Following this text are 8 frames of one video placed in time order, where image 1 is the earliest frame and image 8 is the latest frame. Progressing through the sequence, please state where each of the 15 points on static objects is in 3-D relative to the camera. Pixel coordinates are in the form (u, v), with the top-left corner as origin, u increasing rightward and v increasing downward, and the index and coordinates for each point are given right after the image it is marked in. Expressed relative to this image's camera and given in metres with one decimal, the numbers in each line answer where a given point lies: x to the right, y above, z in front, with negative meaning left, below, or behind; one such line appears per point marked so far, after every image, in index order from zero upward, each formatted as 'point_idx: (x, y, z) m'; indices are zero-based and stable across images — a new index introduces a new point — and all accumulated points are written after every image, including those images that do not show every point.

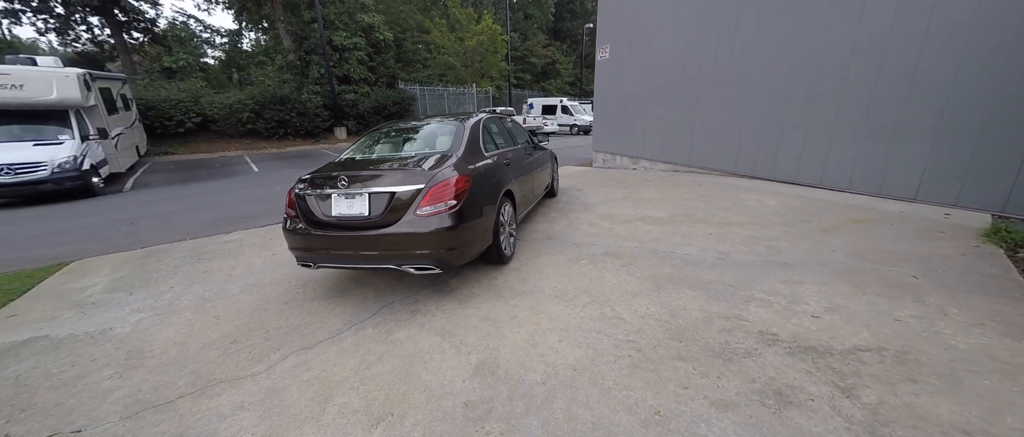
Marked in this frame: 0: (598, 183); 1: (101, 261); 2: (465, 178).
0: (+1.6, +0.7, +7.0) m
1: (-5.6, -0.6, +5.1) m
2: (-0.4, +0.3, +3.0) m
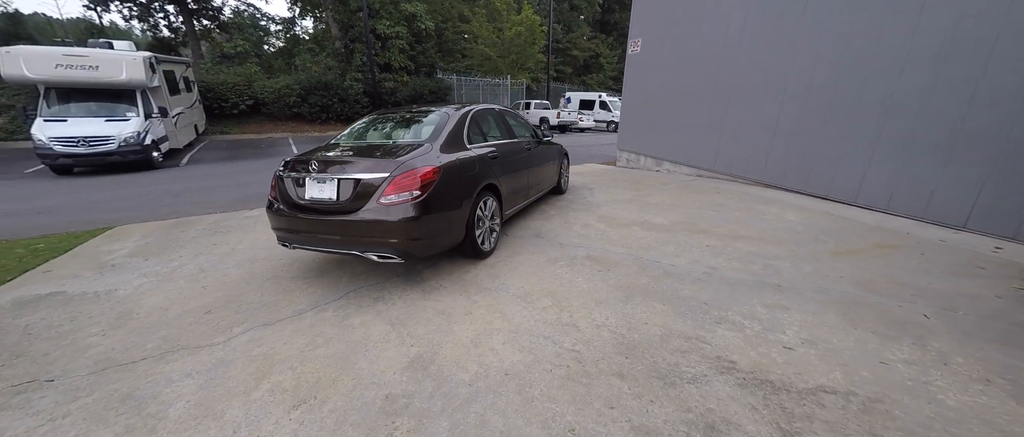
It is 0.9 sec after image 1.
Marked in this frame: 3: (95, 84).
0: (+1.8, +0.7, +6.8) m
1: (-5.6, -0.1, +5.6) m
2: (-0.6, +0.4, +3.0) m
3: (-11.3, +3.7, +10.2) m
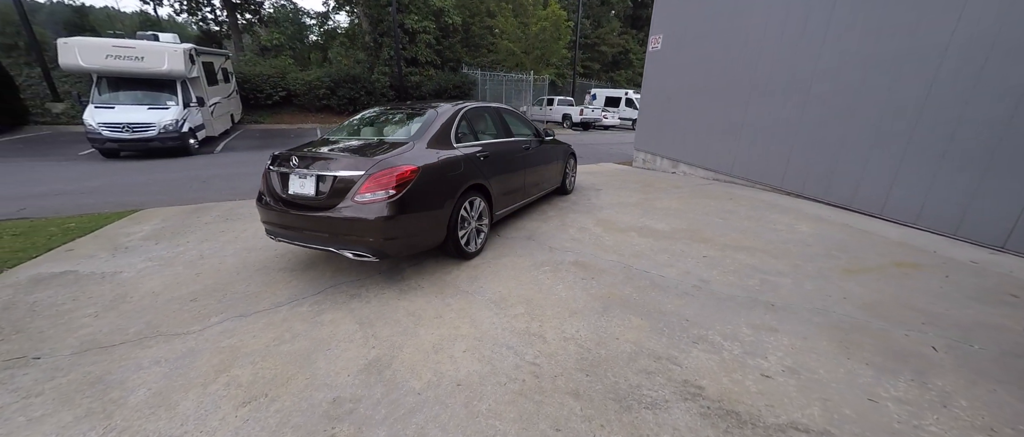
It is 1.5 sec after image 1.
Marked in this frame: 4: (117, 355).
0: (+1.9, +0.6, +6.5) m
1: (-5.6, +0.1, +5.9) m
2: (-0.8, +0.4, +2.9) m
3: (-10.8, +4.1, +10.8) m
4: (-2.6, -0.9, +2.5) m
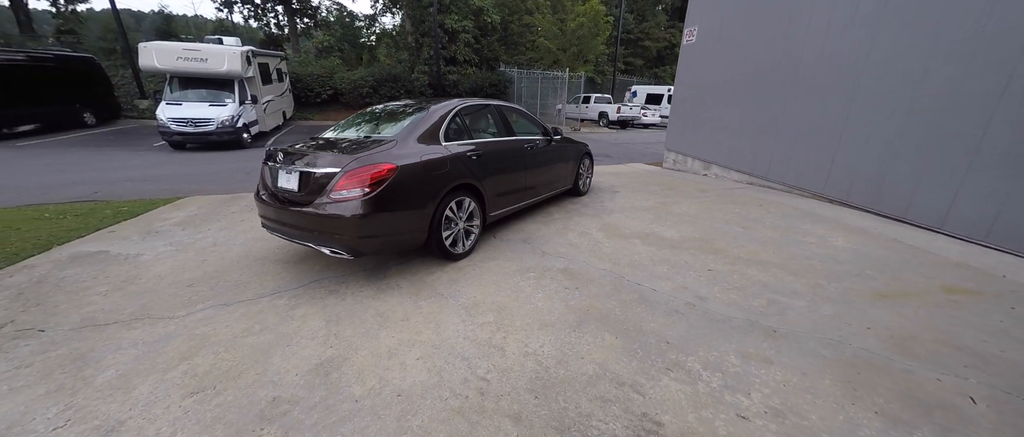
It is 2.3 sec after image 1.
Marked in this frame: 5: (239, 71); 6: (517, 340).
0: (+2.1, +0.5, +6.1) m
1: (-5.4, +0.3, +6.4) m
2: (-0.9, +0.4, +2.9) m
3: (-9.8, +4.5, +11.8) m
4: (-2.8, -0.8, +2.6) m
5: (-8.8, +4.7, +12.0) m
6: (0.0, -0.8, +2.4) m
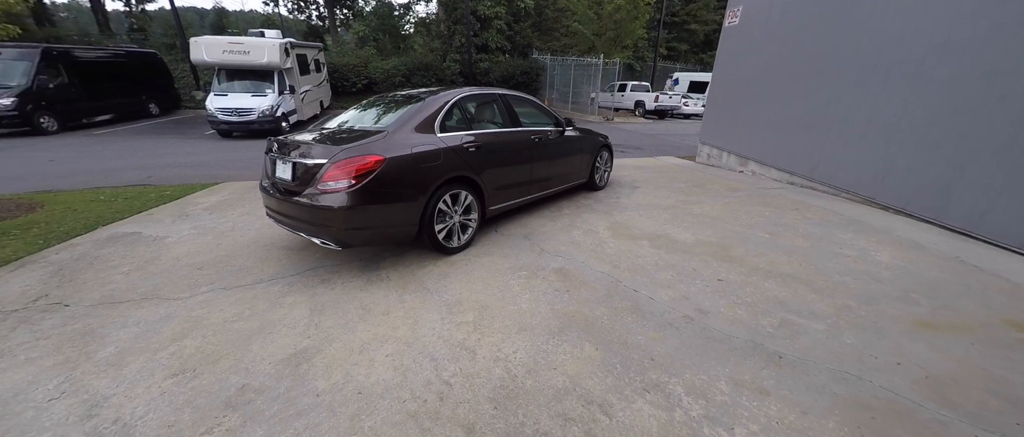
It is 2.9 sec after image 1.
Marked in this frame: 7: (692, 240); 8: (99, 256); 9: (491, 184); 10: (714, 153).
0: (+2.4, +0.6, +5.8) m
1: (-5.1, +0.6, +6.8) m
2: (-1.0, +0.5, +2.8) m
3: (-8.8, +5.2, +12.5) m
4: (-3.0, -0.7, +2.8) m
5: (-7.8, +5.3, +12.6) m
6: (-0.1, -0.8, +2.3) m
7: (+1.7, -0.2, +3.5) m
8: (-4.2, -0.4, +3.8) m
9: (-0.2, +0.3, +3.6) m
10: (+4.1, +1.3, +7.6) m
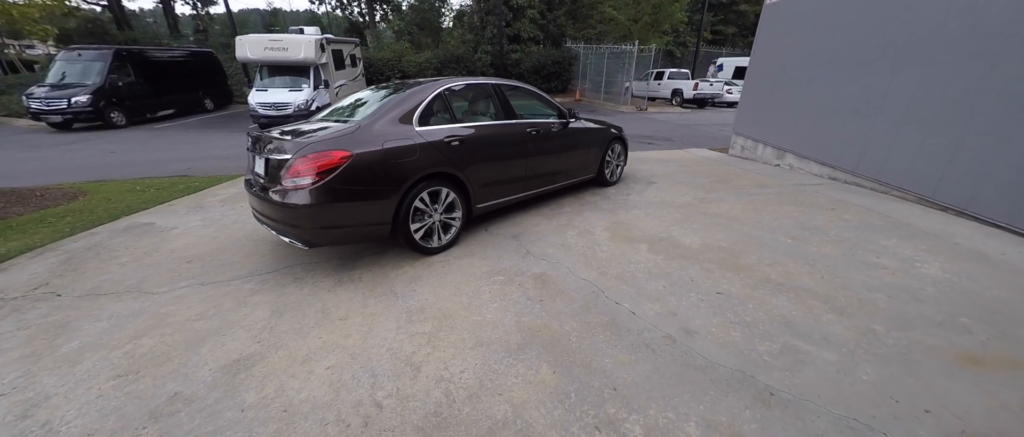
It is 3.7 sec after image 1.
0: (+2.5, +0.6, +5.2) m
1: (-4.9, +0.7, +7.0) m
2: (-1.2, +0.5, +2.7) m
3: (-7.9, +5.4, +13.0) m
4: (-3.2, -0.7, +2.8) m
5: (-6.9, +5.6, +13.0) m
6: (-0.4, -0.8, +2.0) m
7: (+1.6, -0.2, +3.1) m
8: (-4.2, -0.3, +3.9) m
9: (-0.3, +0.3, +3.4) m
10: (+4.4, +1.4, +6.9) m
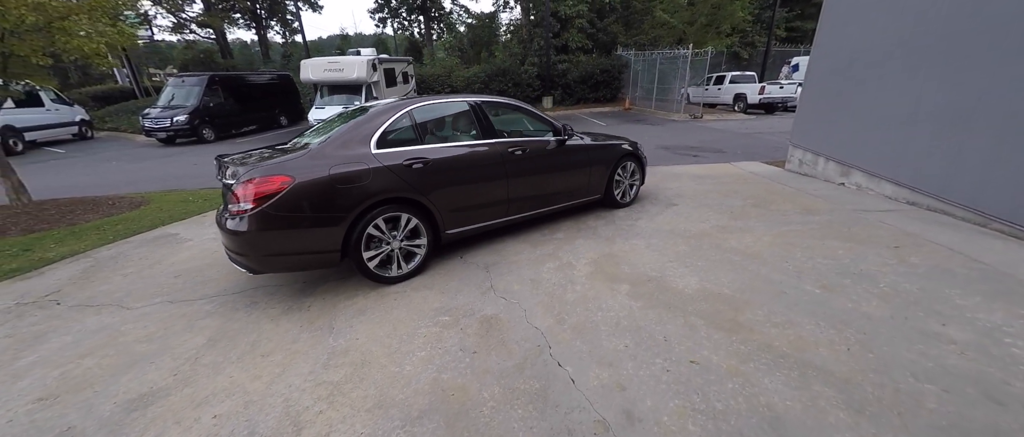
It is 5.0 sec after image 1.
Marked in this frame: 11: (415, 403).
0: (+2.5, +0.3, +4.5) m
1: (-4.4, +0.5, +7.4) m
2: (-1.5, +0.3, +2.5) m
3: (-6.4, +5.1, +13.9) m
4: (-3.5, -0.8, +3.0) m
5: (-5.4, +5.2, +13.7) m
6: (-0.9, -1.0, +1.8) m
7: (+1.2, -0.5, +2.5) m
8: (-4.4, -0.4, +4.3) m
9: (-0.6, +0.1, +3.1) m
10: (+4.7, +0.9, +5.8) m
11: (-0.5, -0.9, +1.8) m
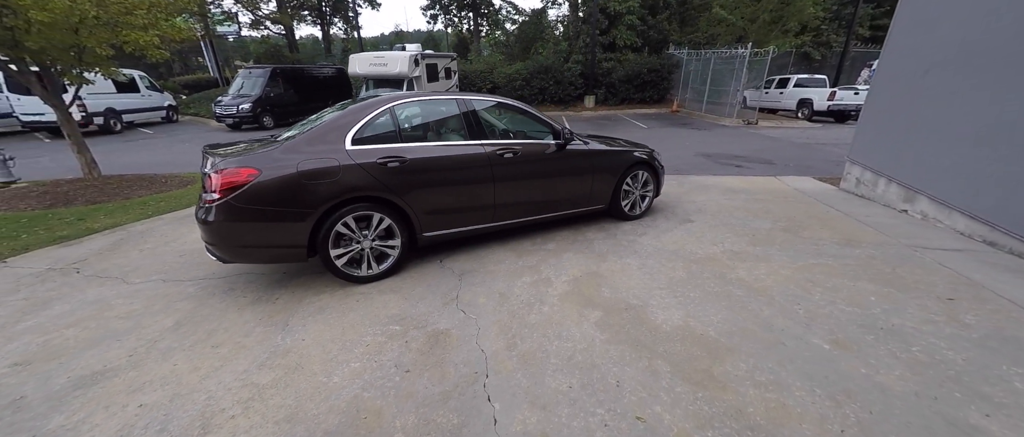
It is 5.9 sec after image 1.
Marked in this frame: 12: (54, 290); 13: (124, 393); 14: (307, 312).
0: (+2.5, 0.0, +4.0) m
1: (-4.0, +0.8, +7.7) m
2: (-1.7, +0.3, +2.5) m
3: (-4.8, +5.6, +14.3) m
4: (-3.7, -0.6, +3.2) m
5: (-3.9, +5.6, +14.0) m
6: (-1.3, -1.0, +1.7) m
7: (+1.0, -0.6, +2.1) m
8: (-4.4, -0.2, +4.6) m
9: (-0.7, +0.1, +3.0) m
10: (+4.8, +0.6, +5.0) m
11: (-0.8, -0.9, +1.7) m
12: (-3.9, -0.6, +3.1) m
13: (-2.0, -0.9, +2.0) m
14: (-1.4, -0.6, +2.6) m
